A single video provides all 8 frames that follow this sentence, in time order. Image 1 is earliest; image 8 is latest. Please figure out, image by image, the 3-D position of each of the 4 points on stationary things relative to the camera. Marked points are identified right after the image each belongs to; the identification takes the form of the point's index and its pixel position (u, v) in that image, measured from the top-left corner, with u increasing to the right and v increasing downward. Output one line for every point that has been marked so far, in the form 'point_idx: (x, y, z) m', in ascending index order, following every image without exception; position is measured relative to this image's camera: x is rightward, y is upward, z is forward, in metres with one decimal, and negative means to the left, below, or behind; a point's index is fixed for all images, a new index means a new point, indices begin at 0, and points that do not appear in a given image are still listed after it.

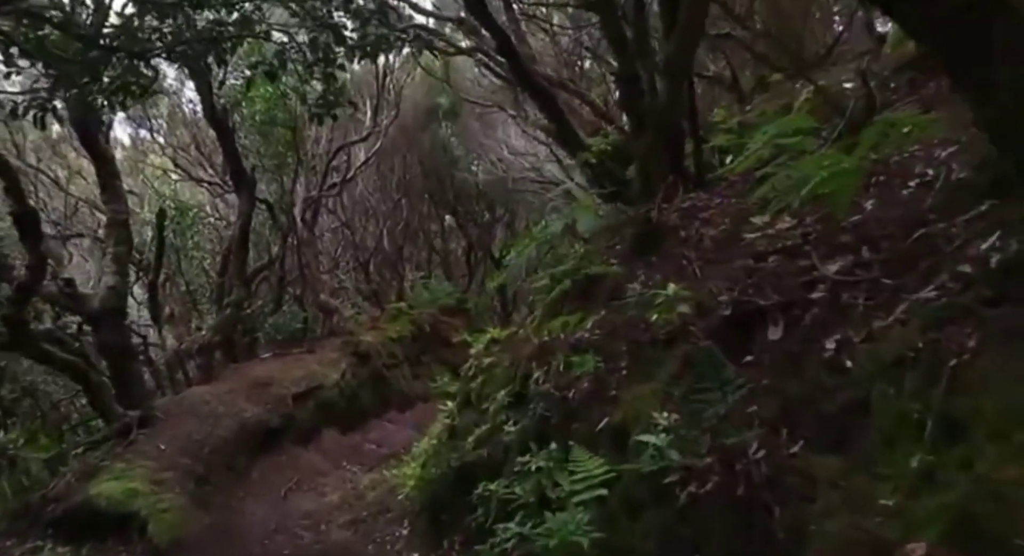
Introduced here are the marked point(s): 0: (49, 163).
0: (-6.2, +1.5, +12.0) m
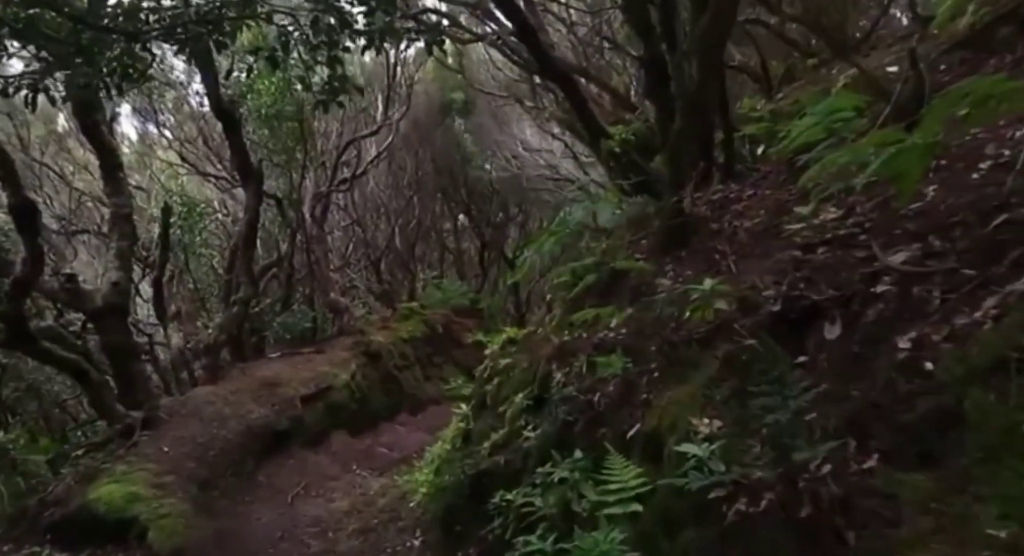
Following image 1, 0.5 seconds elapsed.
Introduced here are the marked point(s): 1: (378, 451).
0: (-6.0, +1.6, +11.7) m
1: (-1.3, -1.7, +8.7) m
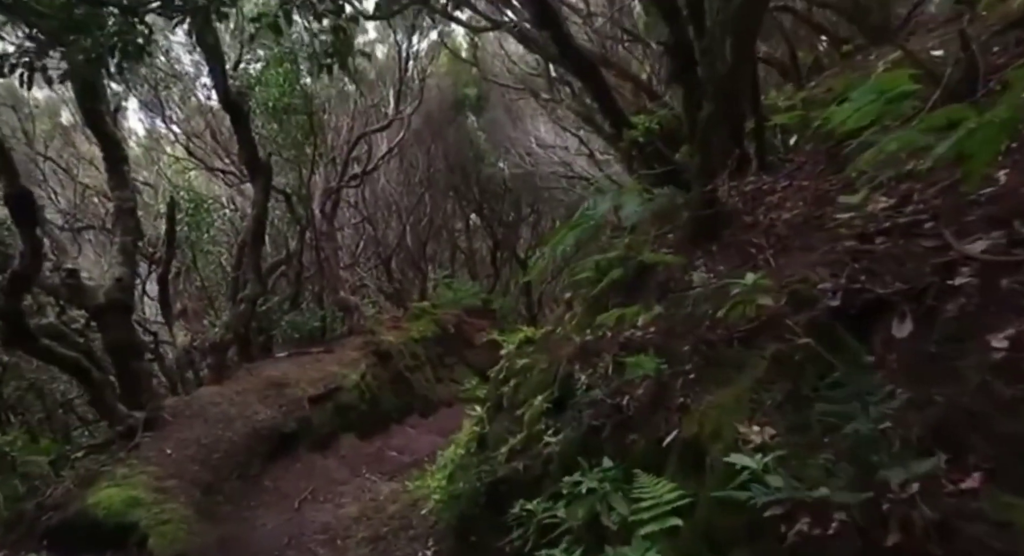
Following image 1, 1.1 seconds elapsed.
0: (-5.8, +1.6, +11.5) m
1: (-1.2, -1.7, +8.5) m
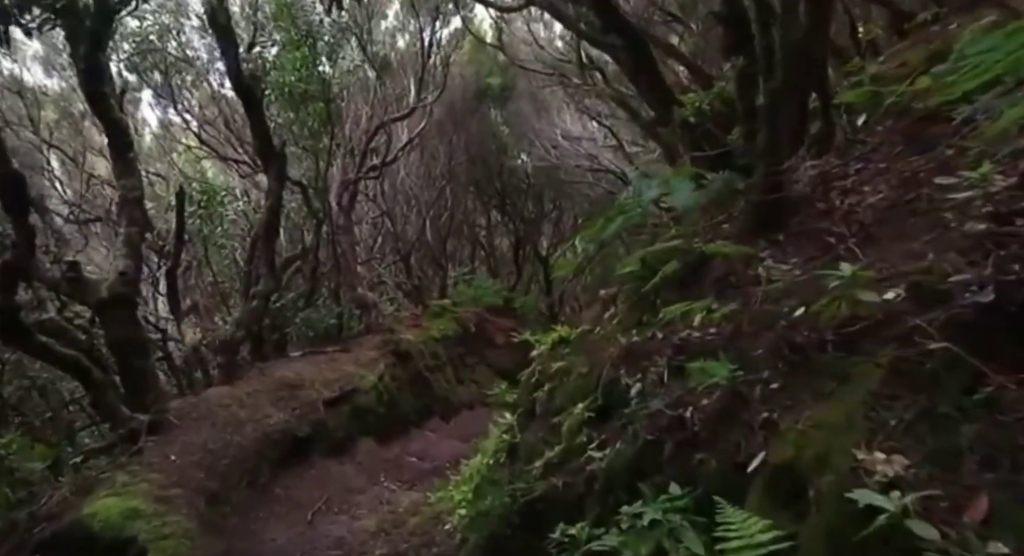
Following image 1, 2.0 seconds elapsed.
0: (-5.5, +1.7, +11.1) m
1: (-0.9, -1.6, +7.9) m
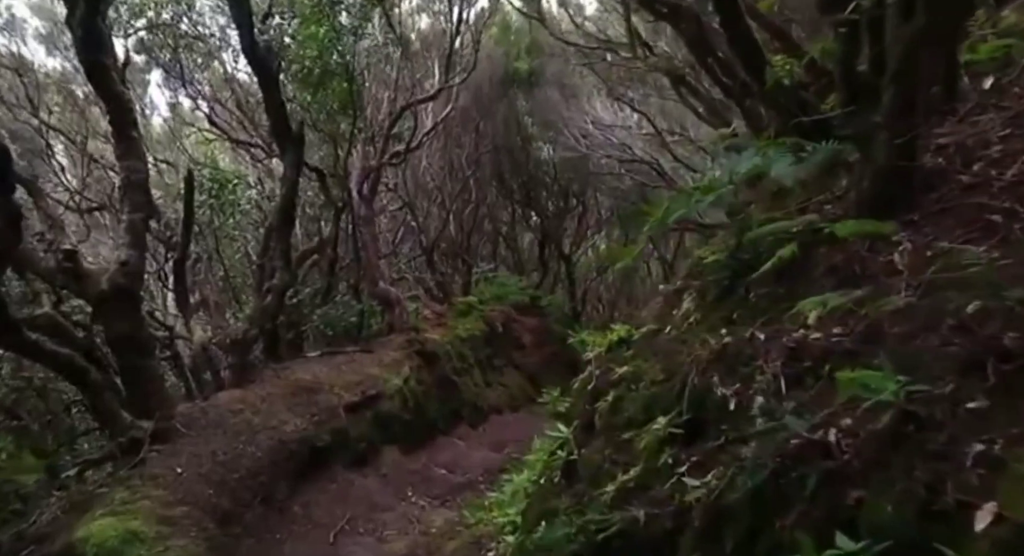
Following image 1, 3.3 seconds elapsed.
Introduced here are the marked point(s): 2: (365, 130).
0: (-5.1, +1.8, +10.4) m
1: (-0.6, -1.6, +7.2) m
2: (-1.7, +1.7, +10.5) m
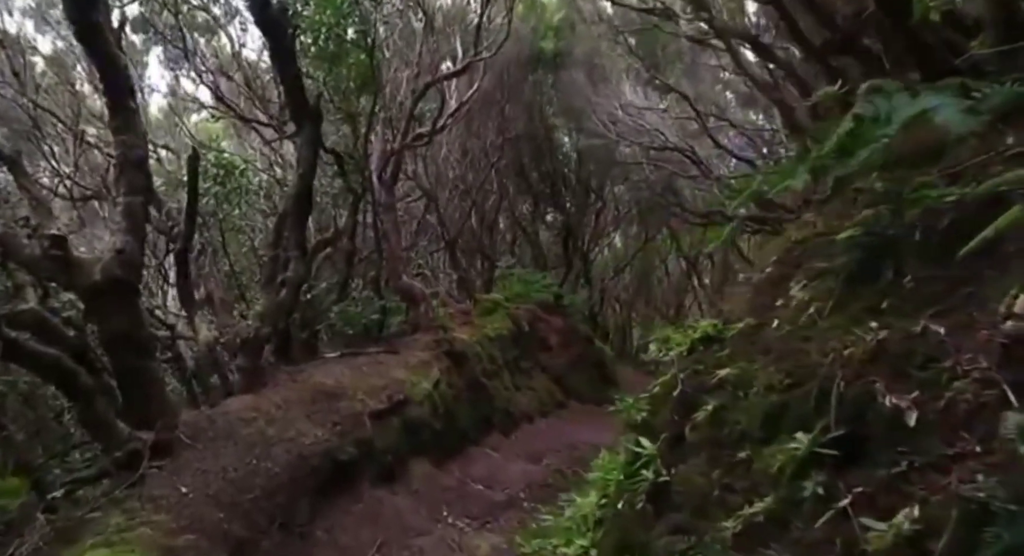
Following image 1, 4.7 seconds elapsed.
0: (-4.8, +1.8, +9.6) m
1: (-0.3, -1.5, +6.4) m
2: (-1.4, +1.8, +9.7) m
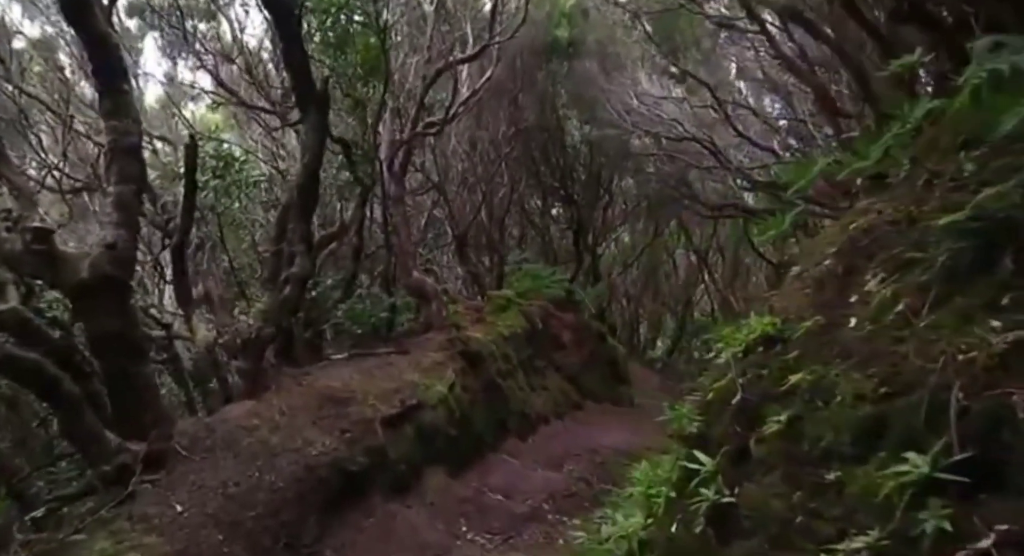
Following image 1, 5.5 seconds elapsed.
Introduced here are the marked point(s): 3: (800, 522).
0: (-4.7, +1.8, +9.1) m
1: (-0.1, -1.5, +5.9) m
2: (-1.2, +1.8, +9.2) m
3: (+0.9, -0.8, +2.8) m
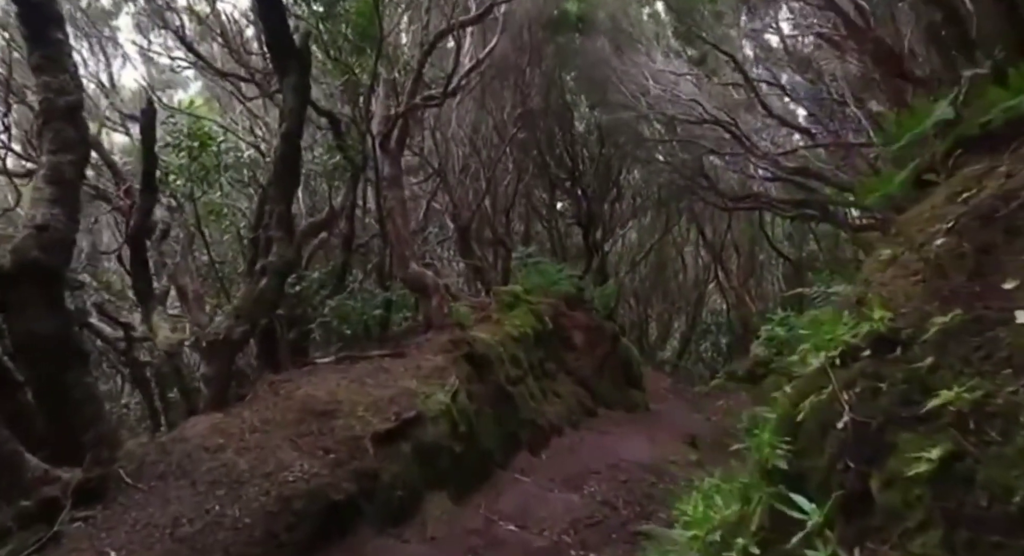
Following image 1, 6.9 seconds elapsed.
0: (-4.6, +1.9, +8.1) m
1: (0.0, -1.4, +4.9) m
2: (-1.1, +1.9, +8.2) m
3: (+1.0, -0.7, +1.8) m
